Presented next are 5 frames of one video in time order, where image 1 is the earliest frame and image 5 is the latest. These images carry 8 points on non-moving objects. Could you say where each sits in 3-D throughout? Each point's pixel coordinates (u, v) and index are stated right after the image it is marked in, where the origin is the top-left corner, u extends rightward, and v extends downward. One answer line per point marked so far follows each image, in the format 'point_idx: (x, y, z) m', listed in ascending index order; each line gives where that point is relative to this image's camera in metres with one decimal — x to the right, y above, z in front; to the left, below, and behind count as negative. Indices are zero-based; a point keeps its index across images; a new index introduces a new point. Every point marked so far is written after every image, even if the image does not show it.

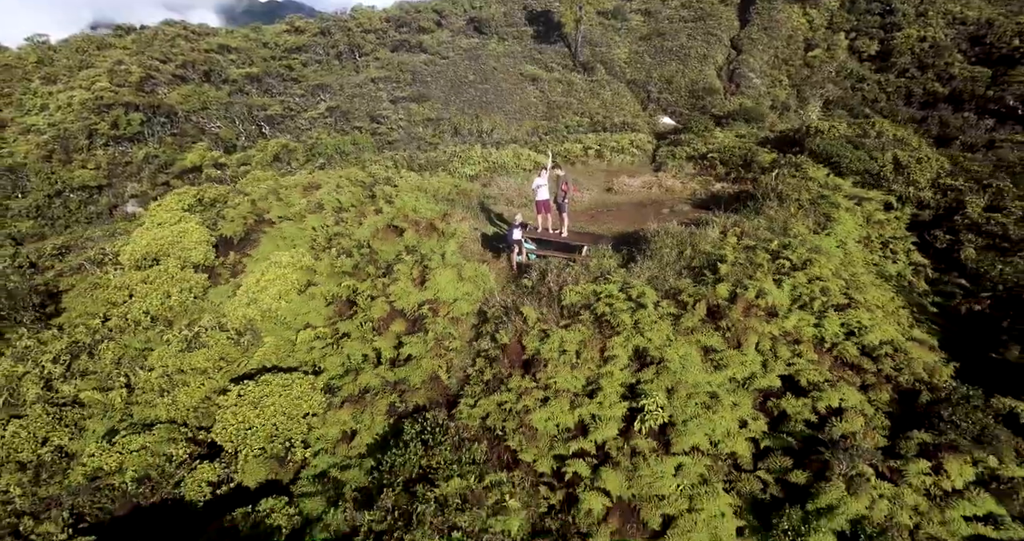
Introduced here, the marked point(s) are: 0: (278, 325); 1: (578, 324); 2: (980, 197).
0: (-3.1, -0.5, +6.5) m
1: (+0.8, -0.5, +5.8) m
2: (+8.0, +1.4, +8.1) m
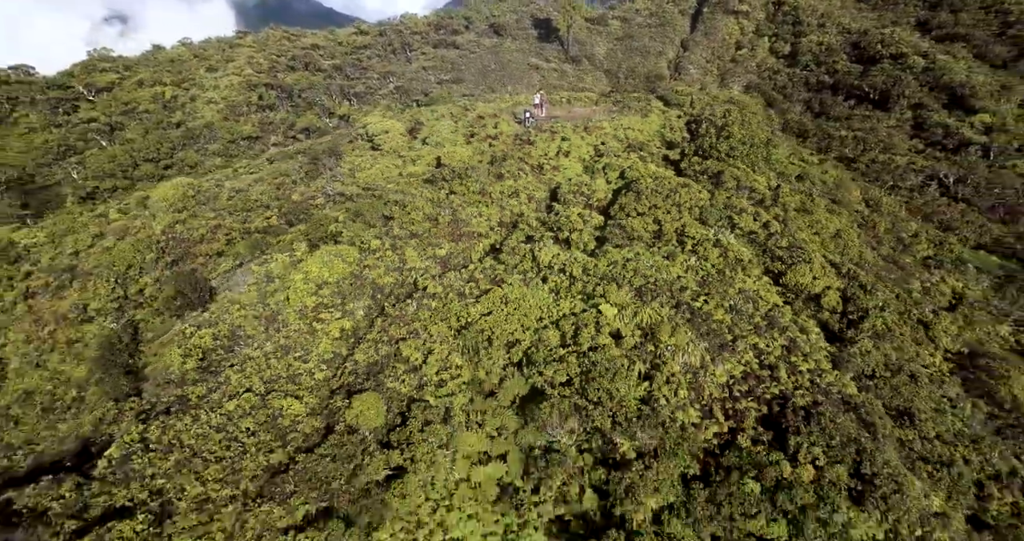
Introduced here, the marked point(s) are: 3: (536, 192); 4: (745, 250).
0: (-2.5, +5.1, +19.0) m
1: (+1.3, +5.1, +18.3) m
2: (+8.6, +6.9, +20.6) m
3: (+0.8, +2.7, +16.1) m
4: (+7.3, +0.6, +14.9) m
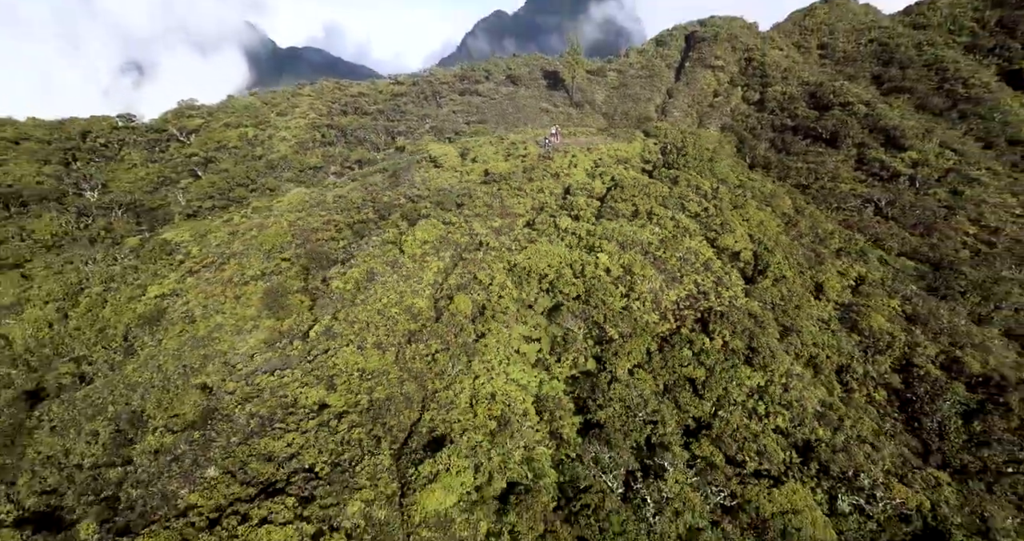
0: (-1.2, +6.1, +27.0) m
1: (+2.6, +6.1, +26.2) m
2: (+9.9, +7.8, +28.6) m
3: (+2.1, +4.0, +23.9) m
4: (+8.5, +2.0, +22.4) m
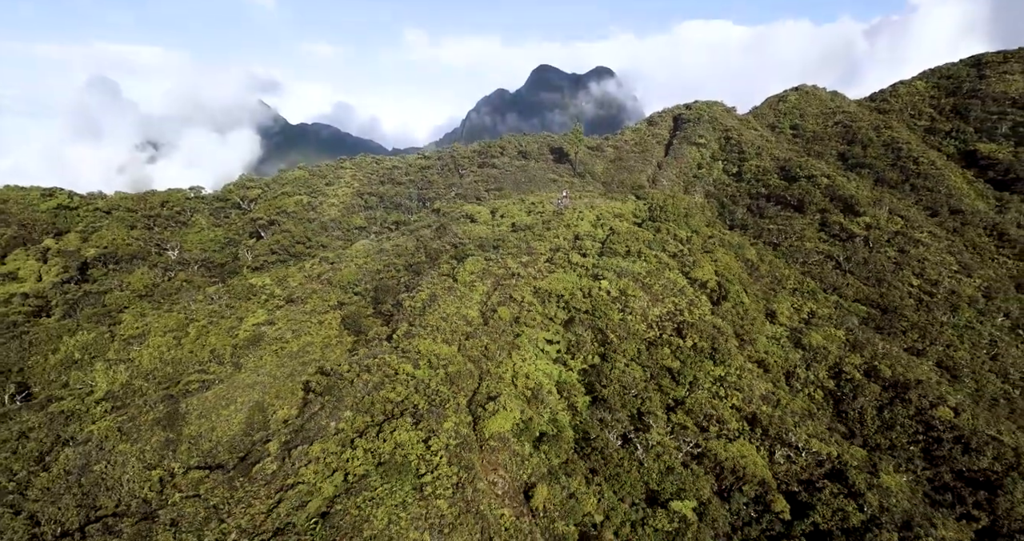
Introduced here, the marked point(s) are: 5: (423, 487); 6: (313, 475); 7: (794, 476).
0: (+0.2, +3.8, +34.7) m
1: (+4.0, +3.9, +34.0) m
2: (+11.3, +5.3, +36.5) m
3: (+3.5, +2.1, +31.4) m
4: (+9.9, +0.3, +29.6) m
5: (-3.1, -7.6, +16.9) m
6: (-7.2, -7.5, +17.6) m
7: (+11.7, -8.6, +19.7) m
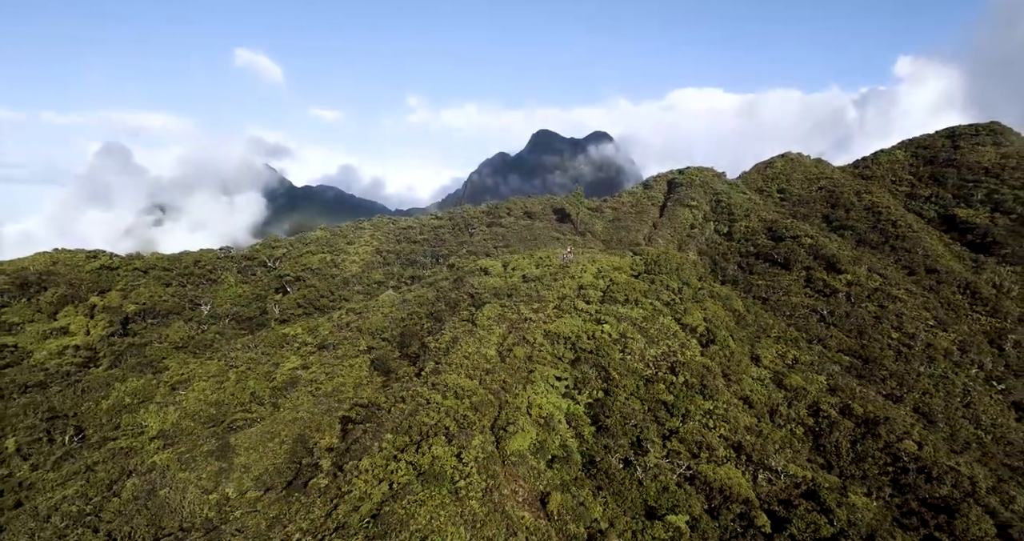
0: (+1.1, -0.1, +38.9) m
1: (+4.9, +0.1, +38.1) m
2: (+12.2, +1.2, +40.8) m
3: (+4.4, -1.4, +35.4) m
4: (+10.8, -3.0, +33.3) m
5: (-2.3, -9.3, +19.9) m
6: (-6.5, -9.2, +20.5) m
7: (+12.4, -10.6, +22.5) m
